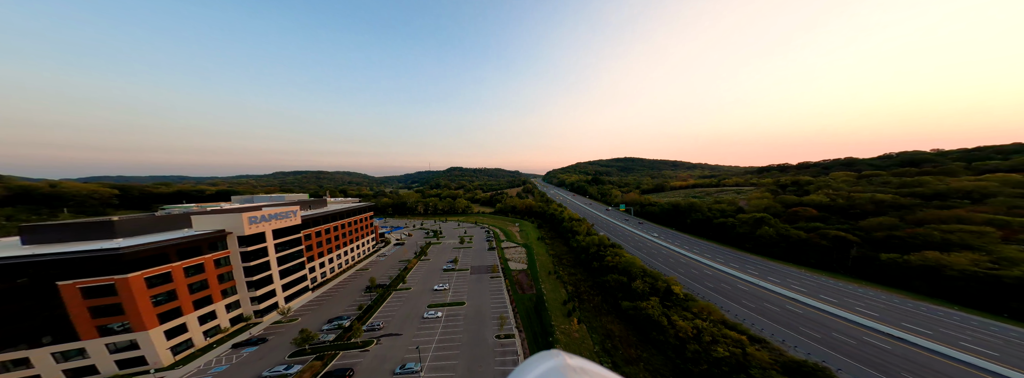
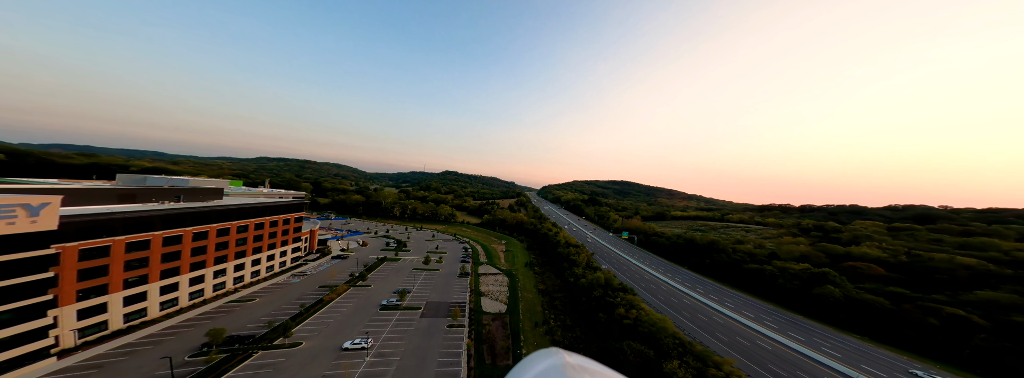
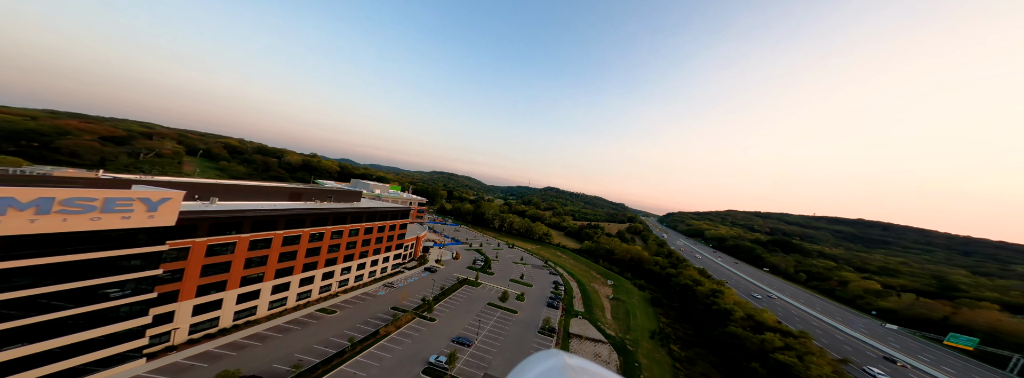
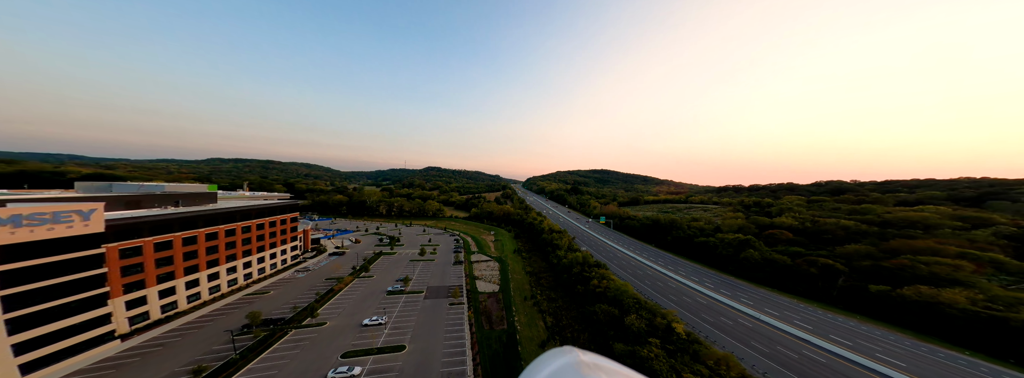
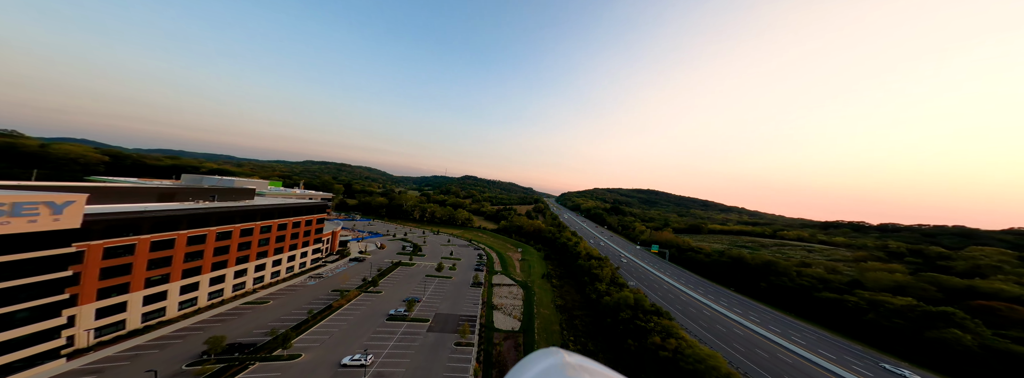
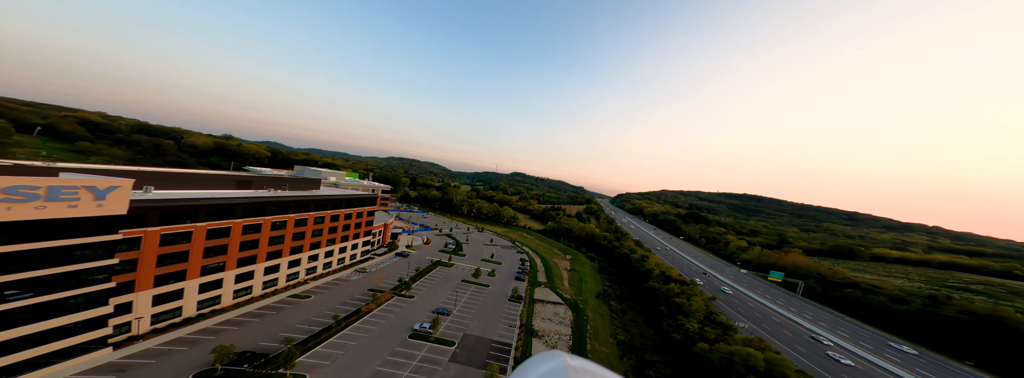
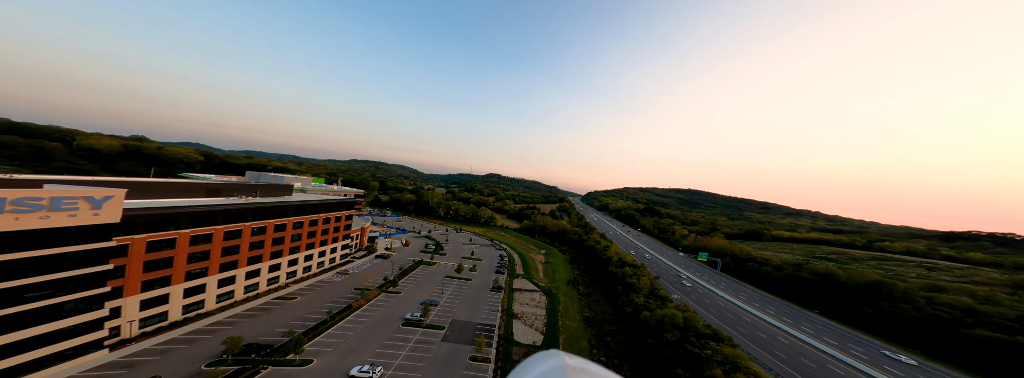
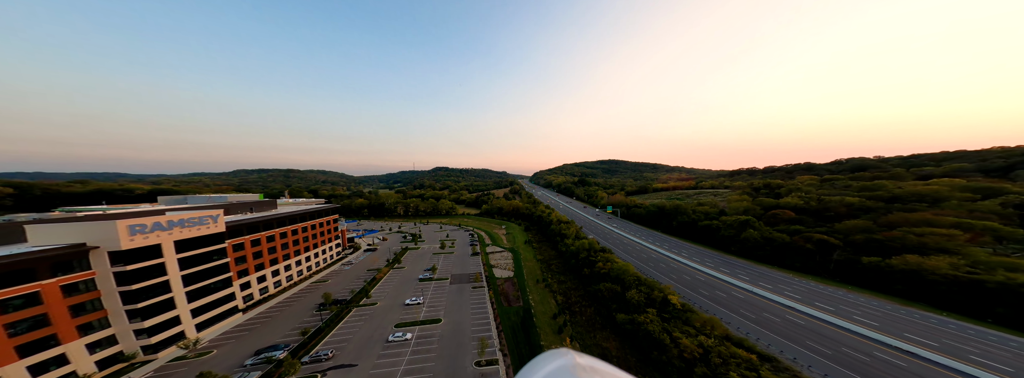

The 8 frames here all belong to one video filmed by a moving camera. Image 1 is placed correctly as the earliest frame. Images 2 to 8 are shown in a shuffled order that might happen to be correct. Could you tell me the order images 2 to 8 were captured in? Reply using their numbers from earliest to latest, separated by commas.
8, 4, 2, 5, 7, 6, 3
